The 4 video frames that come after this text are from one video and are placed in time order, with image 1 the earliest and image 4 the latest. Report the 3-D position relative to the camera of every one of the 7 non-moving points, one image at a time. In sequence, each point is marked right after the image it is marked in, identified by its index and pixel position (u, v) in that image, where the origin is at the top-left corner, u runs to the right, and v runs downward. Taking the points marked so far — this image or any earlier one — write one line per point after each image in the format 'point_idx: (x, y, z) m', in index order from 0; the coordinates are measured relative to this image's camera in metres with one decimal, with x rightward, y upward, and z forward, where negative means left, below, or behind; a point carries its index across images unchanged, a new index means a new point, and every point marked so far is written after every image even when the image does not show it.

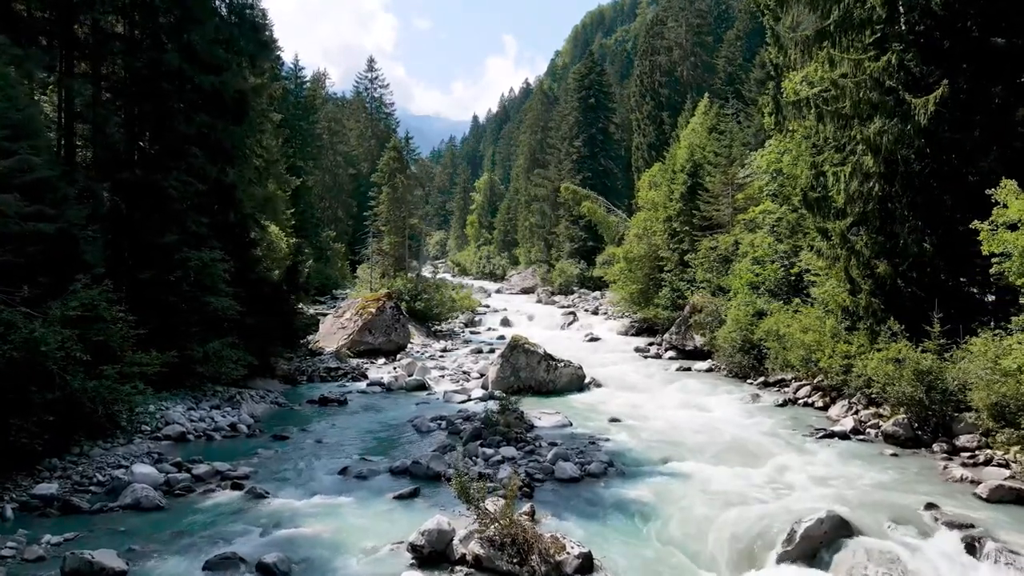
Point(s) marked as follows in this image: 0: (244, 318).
0: (-7.6, -0.9, +16.9) m
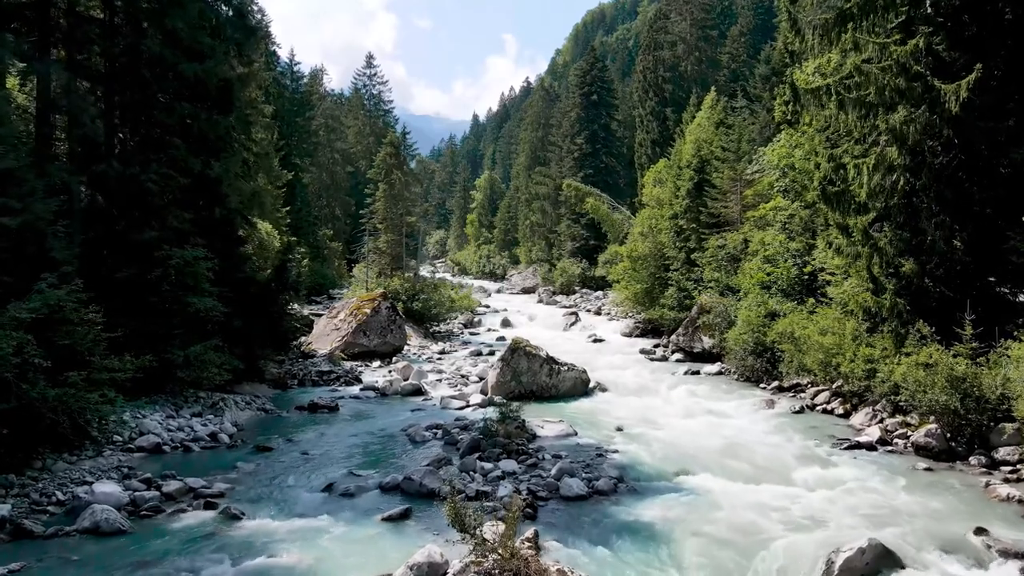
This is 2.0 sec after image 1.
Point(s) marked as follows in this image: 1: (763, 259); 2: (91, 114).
0: (-7.5, -0.8, +16.0) m
1: (+8.2, +1.0, +19.6) m
2: (-9.8, +4.0, +14.0) m
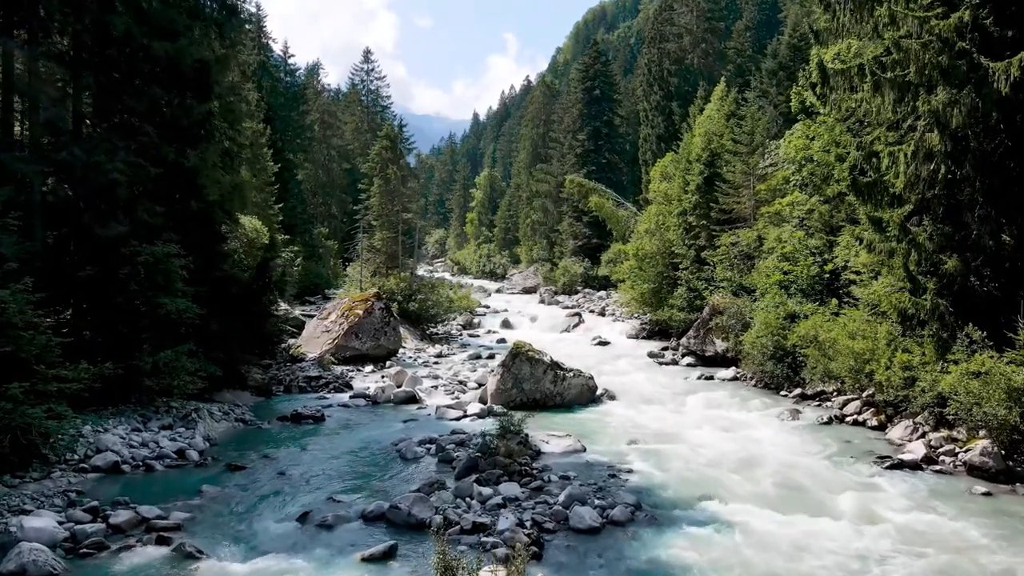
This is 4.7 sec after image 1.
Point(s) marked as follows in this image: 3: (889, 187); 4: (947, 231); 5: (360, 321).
0: (-7.5, -0.8, +14.8) m
1: (+8.2, +1.0, +18.4) m
2: (-9.8, +4.0, +12.7) m
3: (+8.4, +2.2, +13.3) m
4: (+8.8, +1.1, +12.1) m
5: (-5.1, -1.1, +19.9) m
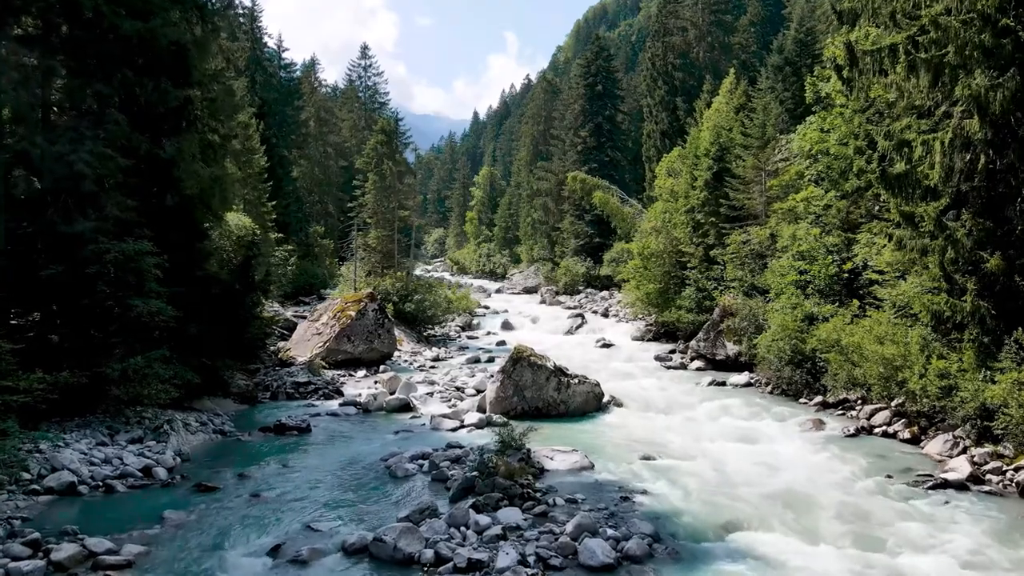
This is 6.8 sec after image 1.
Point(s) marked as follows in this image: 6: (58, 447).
0: (-7.5, -0.9, +13.8) m
1: (+8.2, +0.9, +17.4) m
2: (-9.8, +4.0, +11.7) m
3: (+8.4, +2.2, +12.3) m
4: (+8.8, +1.1, +11.1) m
5: (-5.0, -1.1, +18.9) m
6: (-7.5, -2.6, +9.9) m
